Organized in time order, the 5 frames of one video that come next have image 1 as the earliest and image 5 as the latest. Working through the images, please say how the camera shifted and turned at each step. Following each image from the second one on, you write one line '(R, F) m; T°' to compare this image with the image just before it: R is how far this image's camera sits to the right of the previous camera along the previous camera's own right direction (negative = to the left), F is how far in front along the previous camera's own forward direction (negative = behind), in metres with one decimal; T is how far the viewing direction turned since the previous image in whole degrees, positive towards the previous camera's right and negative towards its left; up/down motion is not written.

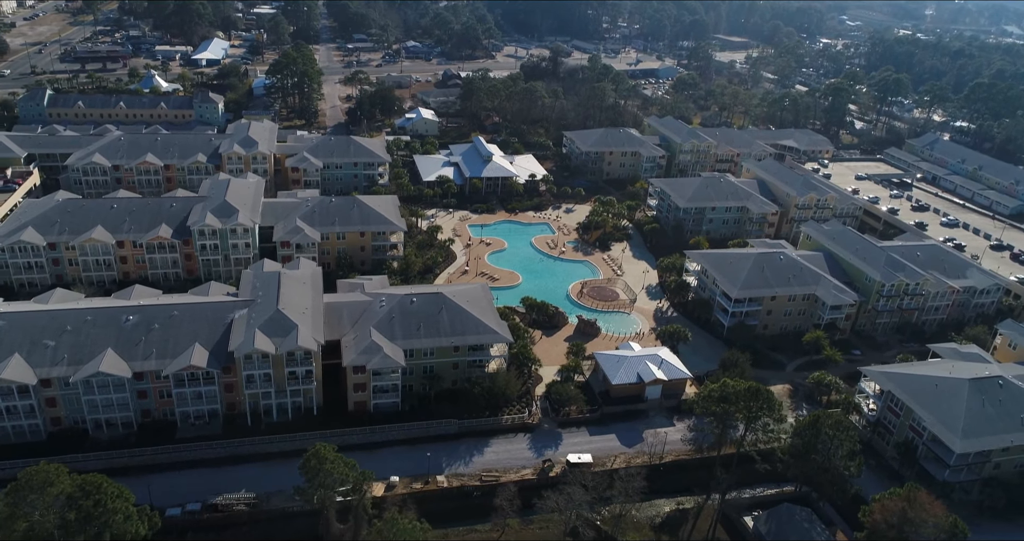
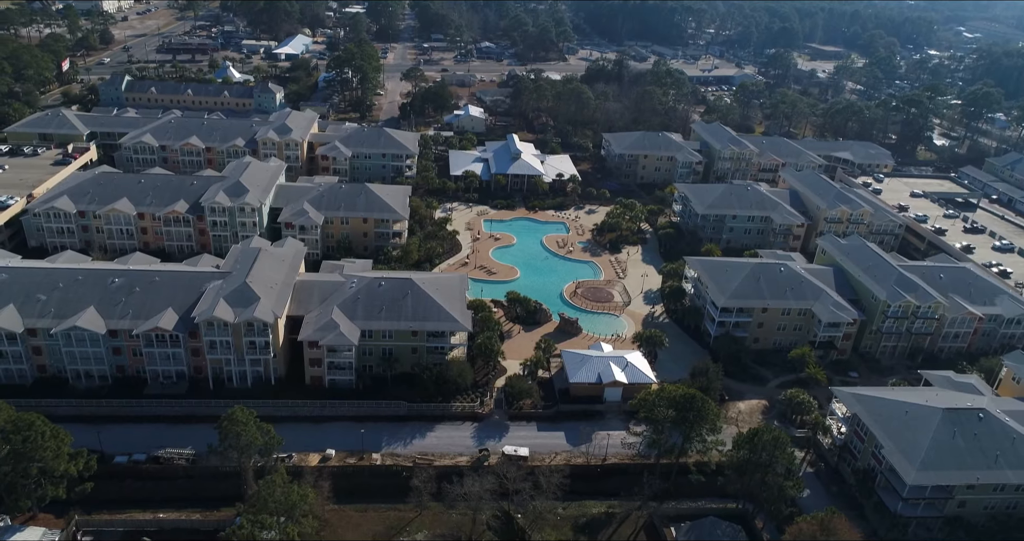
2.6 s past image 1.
(+9.5, +0.4) m; -8°
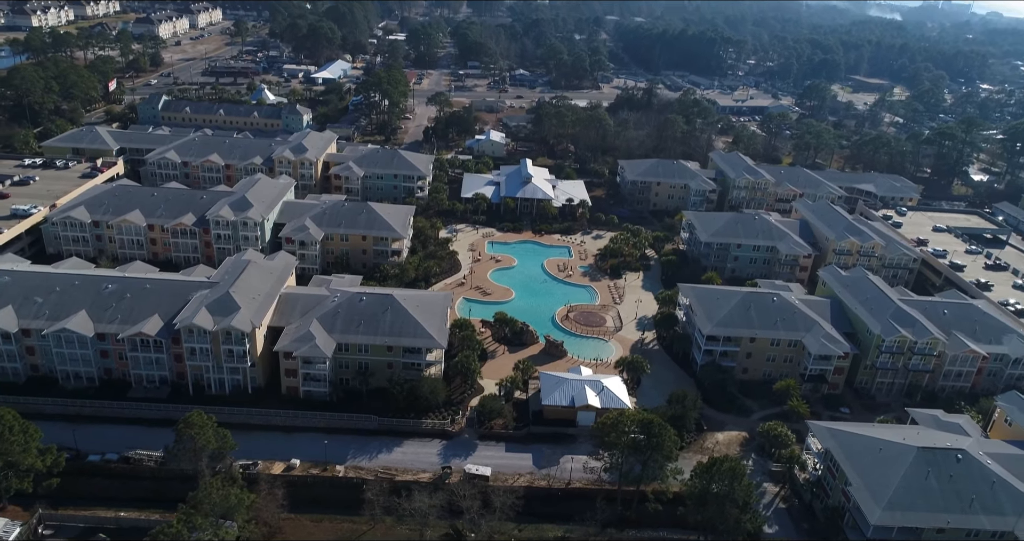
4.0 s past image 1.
(+5.1, 0.0) m; -4°
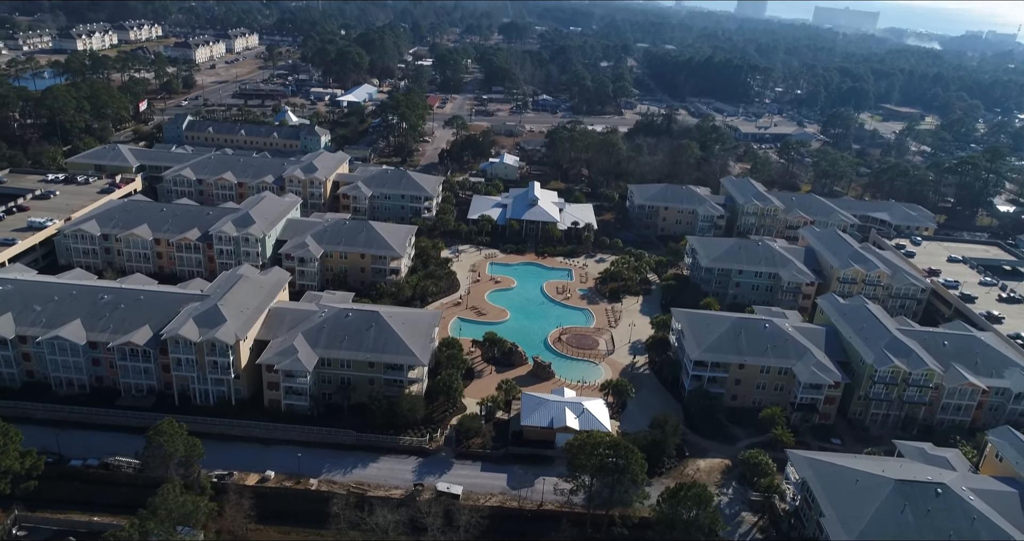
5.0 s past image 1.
(+3.7, 0.0) m; -3°
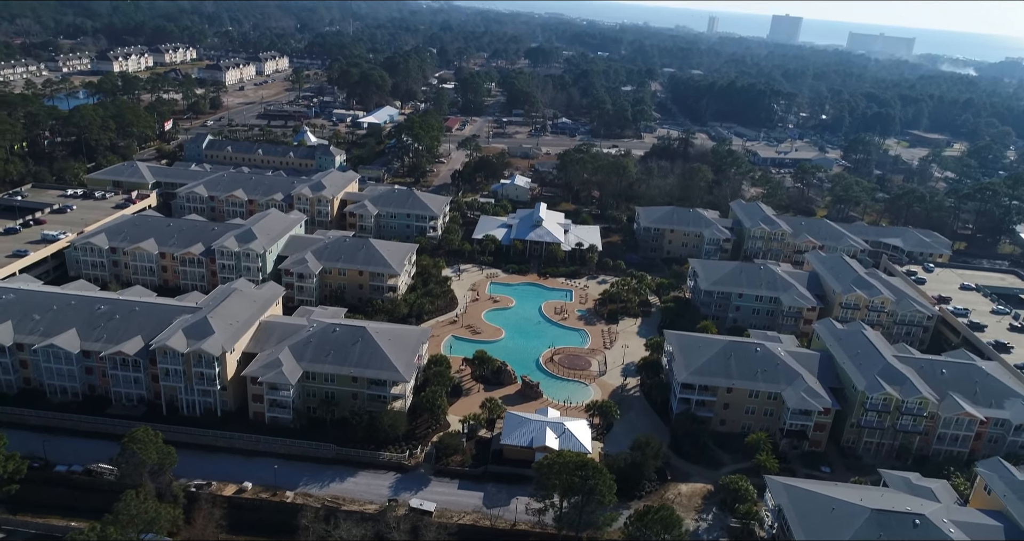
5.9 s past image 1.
(+3.4, 0.0) m; -3°
